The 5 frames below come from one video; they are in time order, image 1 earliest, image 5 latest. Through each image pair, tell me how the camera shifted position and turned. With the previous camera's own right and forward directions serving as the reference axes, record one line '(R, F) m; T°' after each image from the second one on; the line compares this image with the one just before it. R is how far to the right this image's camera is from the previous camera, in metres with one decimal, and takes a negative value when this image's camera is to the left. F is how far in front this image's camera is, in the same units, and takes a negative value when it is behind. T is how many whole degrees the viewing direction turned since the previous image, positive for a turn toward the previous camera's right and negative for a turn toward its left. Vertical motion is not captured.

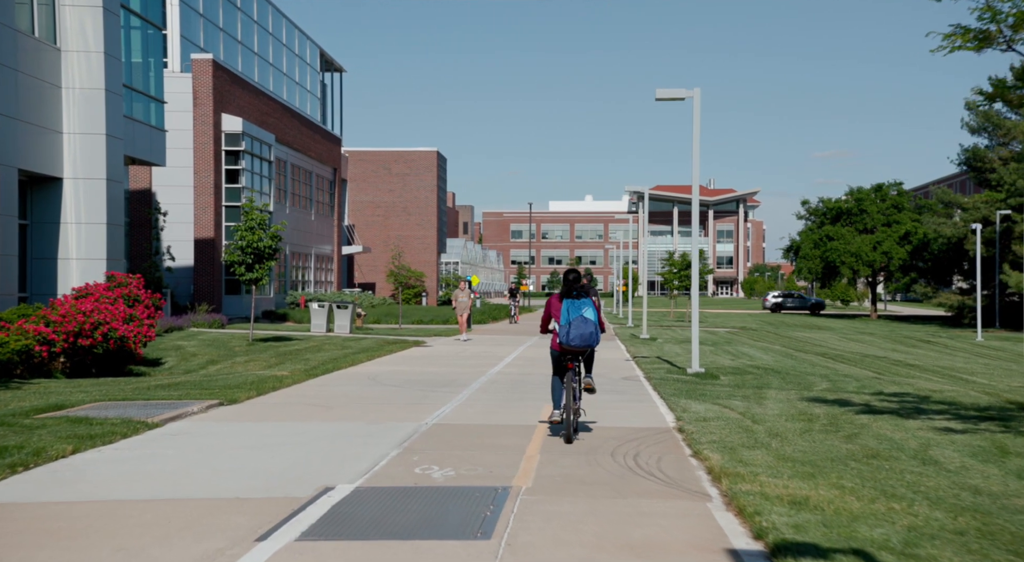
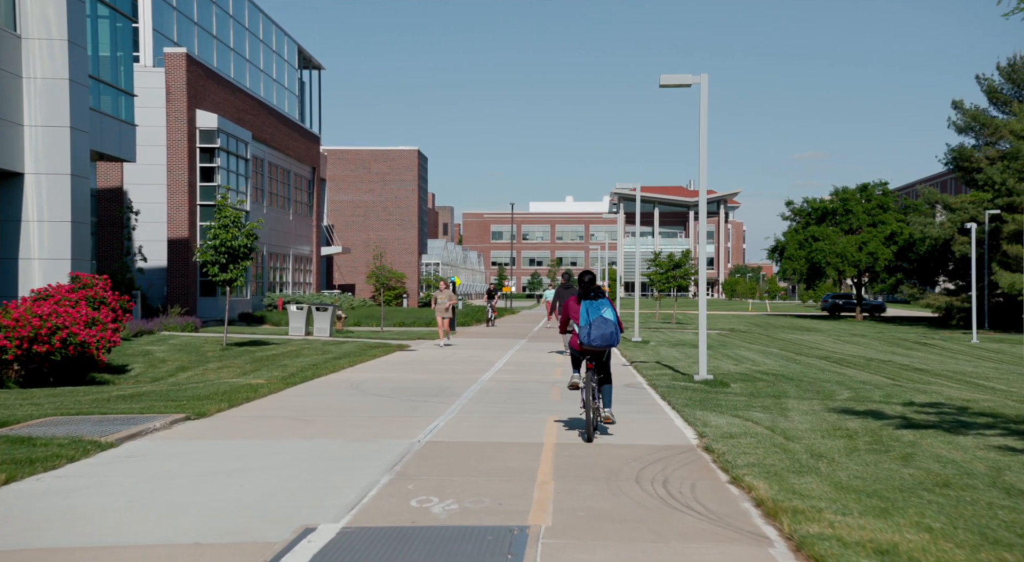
(-0.2, +1.1) m; +1°
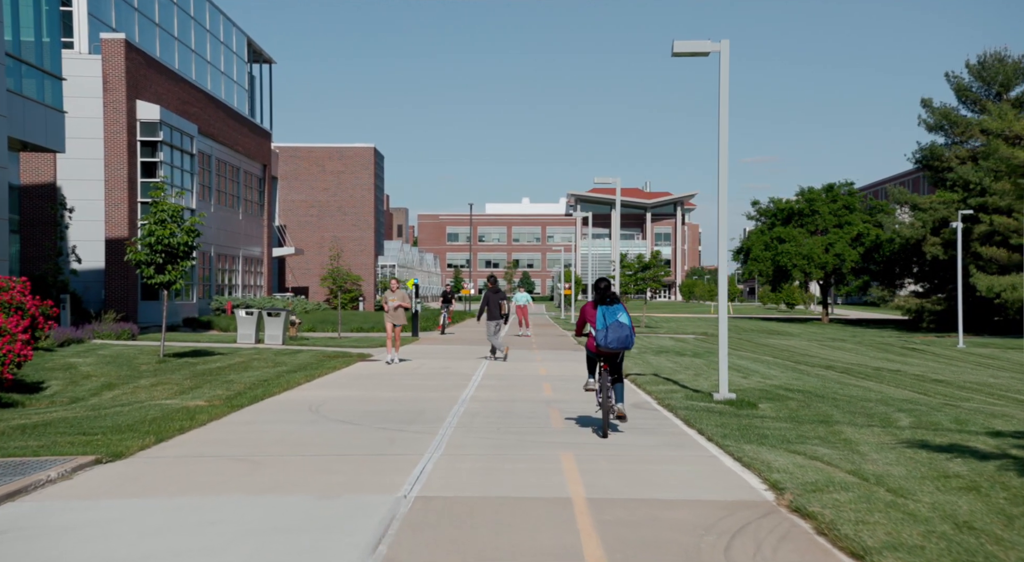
(-0.5, +2.1) m; +3°
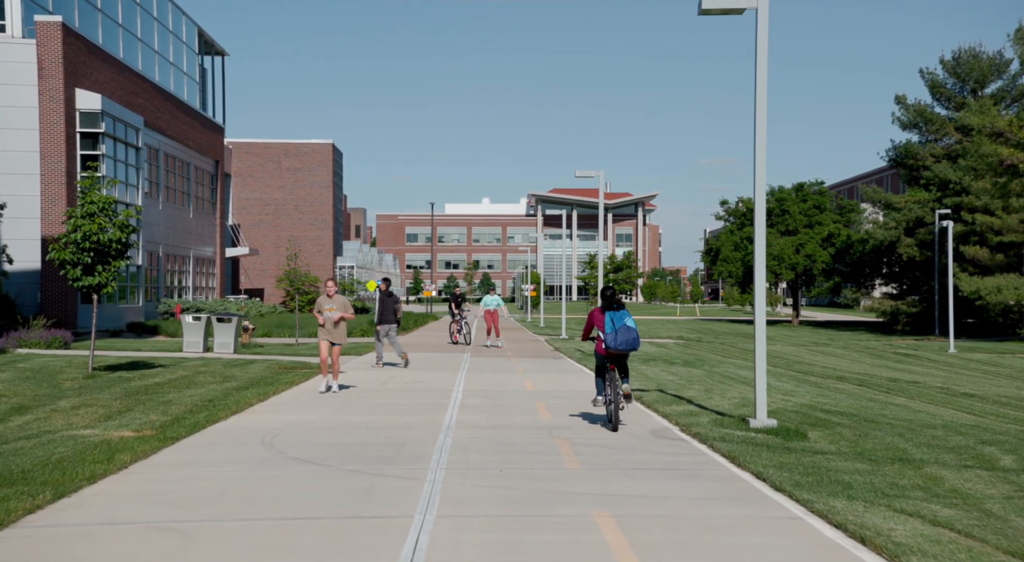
(-0.4, +2.1) m; +3°
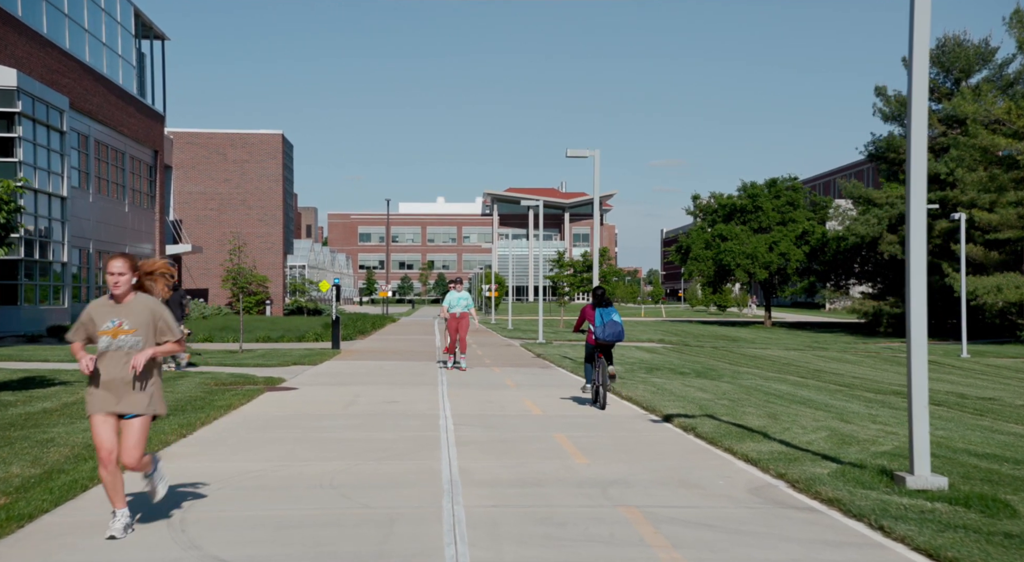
(-0.7, +3.4) m; +3°
